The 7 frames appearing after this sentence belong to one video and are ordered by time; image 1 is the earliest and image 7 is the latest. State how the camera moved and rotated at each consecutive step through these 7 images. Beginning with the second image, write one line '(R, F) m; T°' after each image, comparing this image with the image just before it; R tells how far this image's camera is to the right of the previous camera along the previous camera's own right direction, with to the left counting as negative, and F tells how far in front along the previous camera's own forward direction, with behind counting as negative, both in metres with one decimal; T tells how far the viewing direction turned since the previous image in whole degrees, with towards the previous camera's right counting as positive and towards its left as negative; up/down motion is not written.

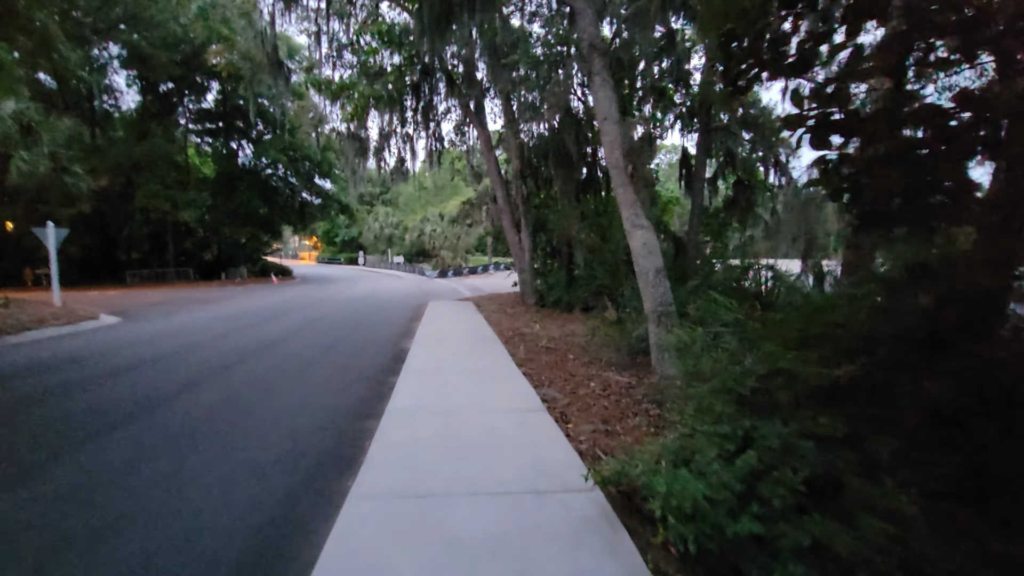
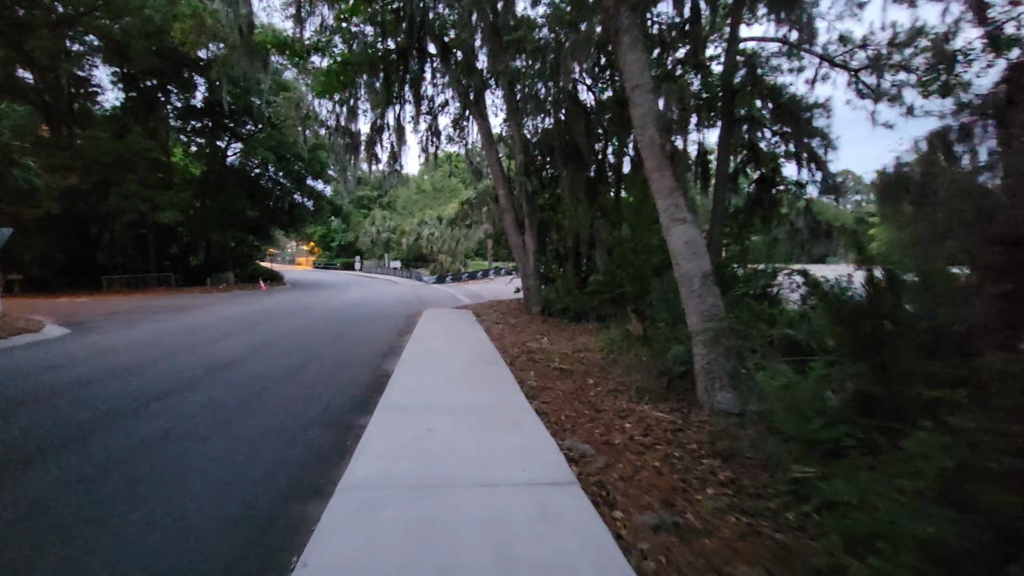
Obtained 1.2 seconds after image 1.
(-0.1, +1.5) m; 0°
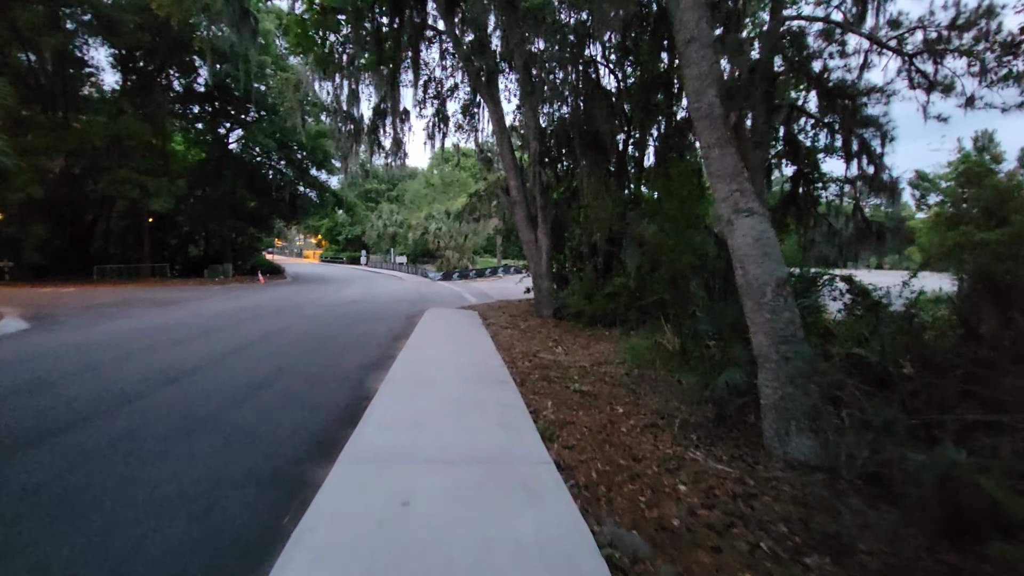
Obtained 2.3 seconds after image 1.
(-0.1, +1.3) m; -1°
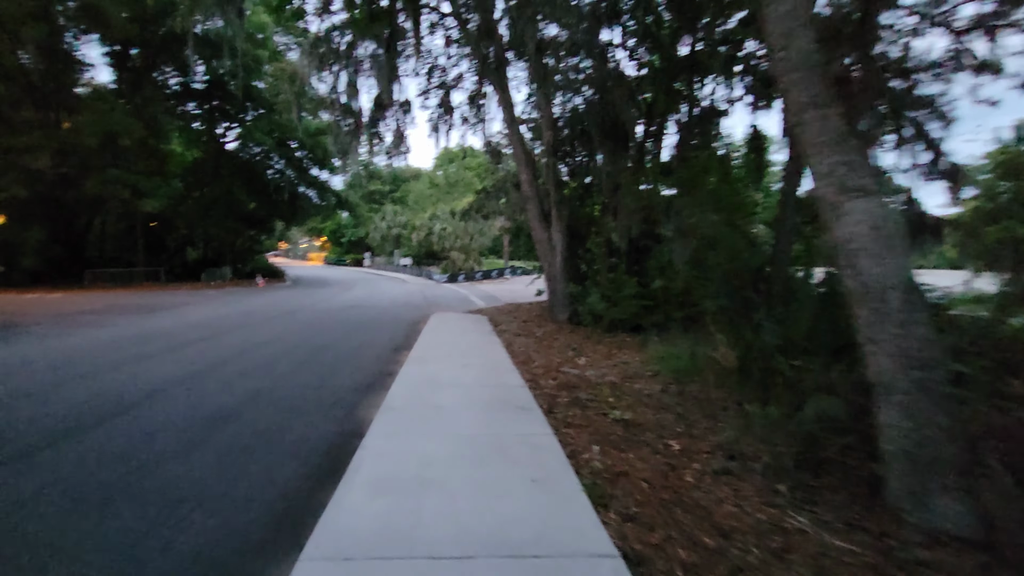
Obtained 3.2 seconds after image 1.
(-0.2, +1.1) m; -1°
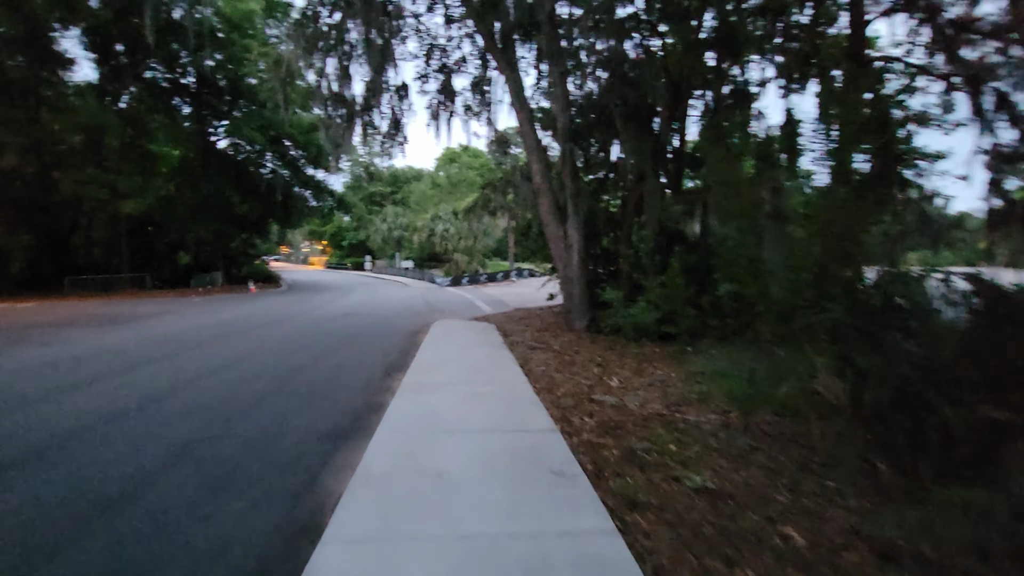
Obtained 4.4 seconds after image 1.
(-0.2, +1.5) m; 0°
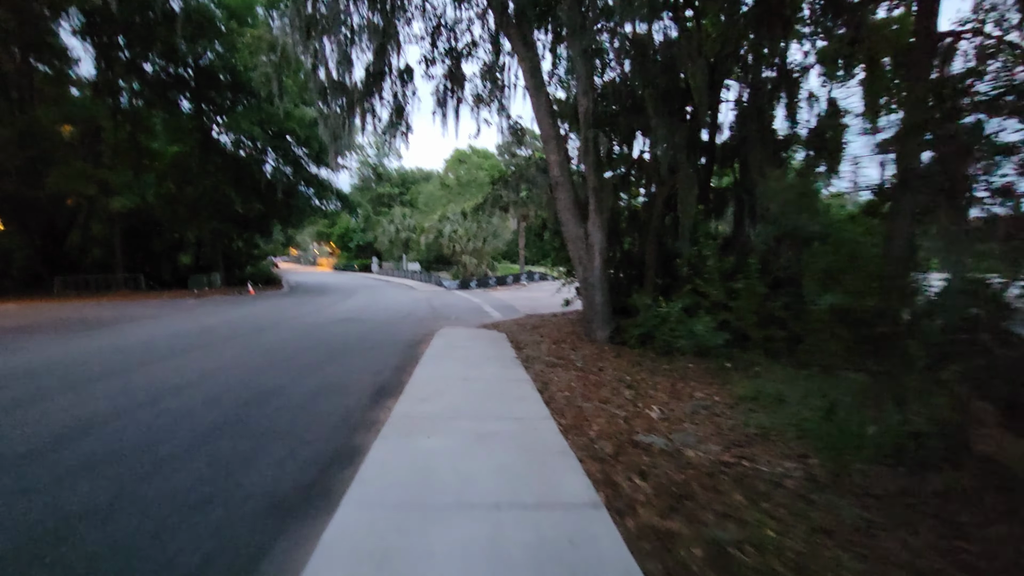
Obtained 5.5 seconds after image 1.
(-0.1, +1.3) m; -1°
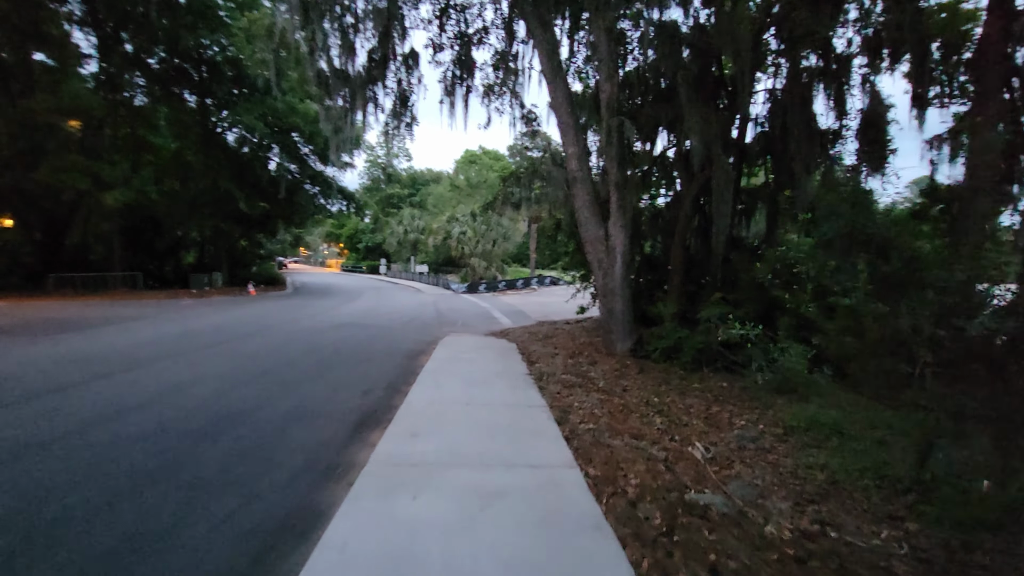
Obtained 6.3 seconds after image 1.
(0.0, +1.0) m; -1°
